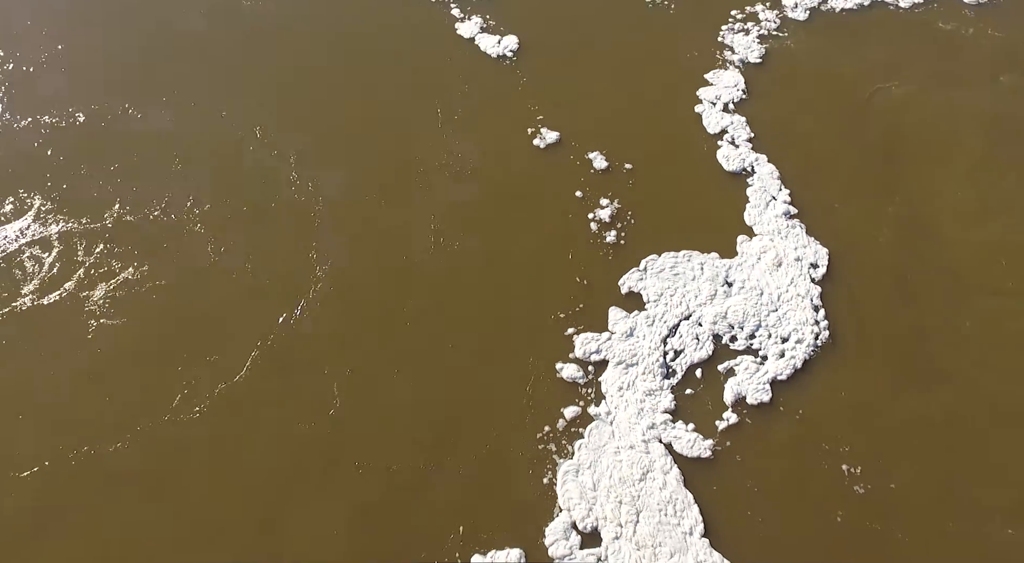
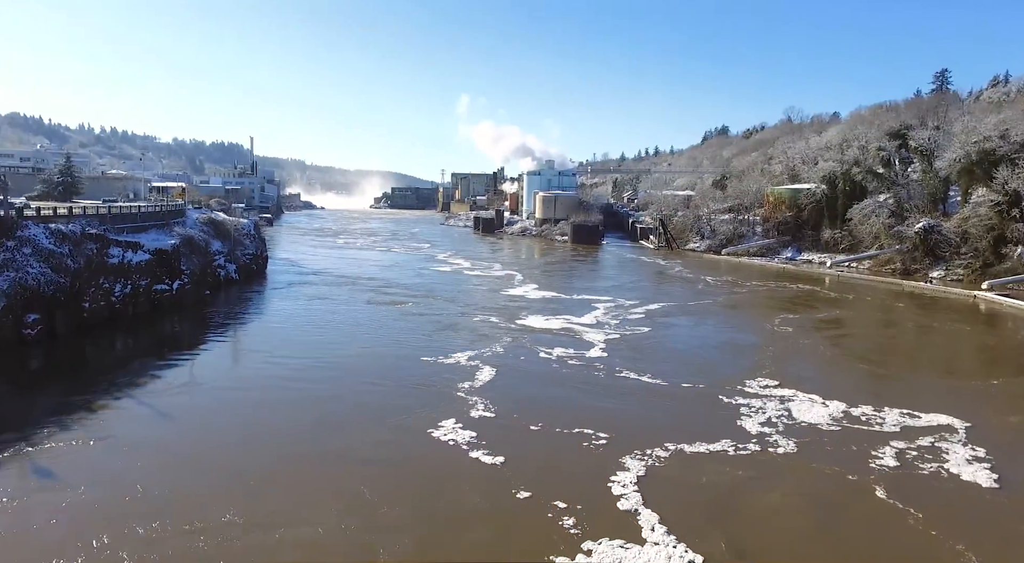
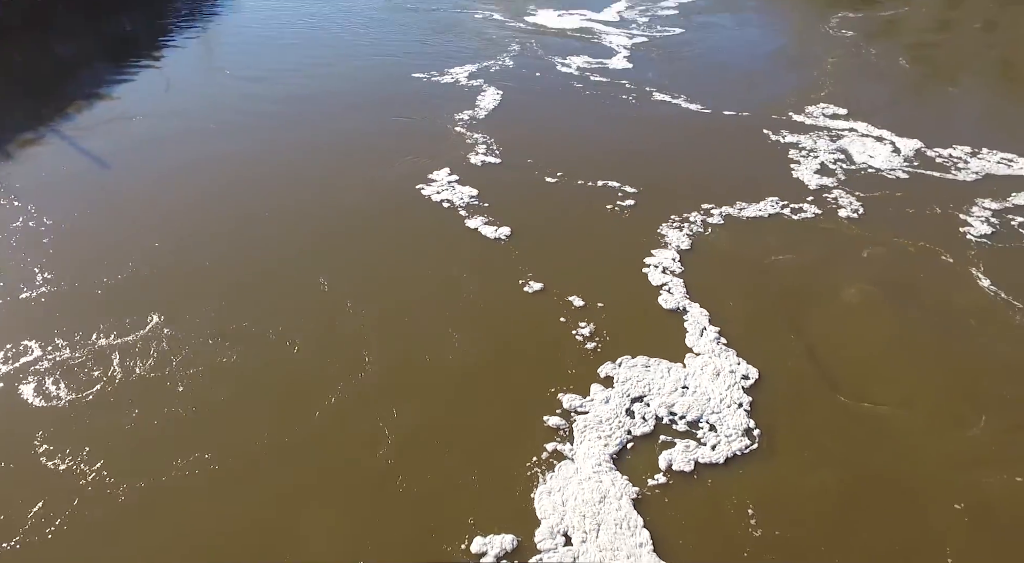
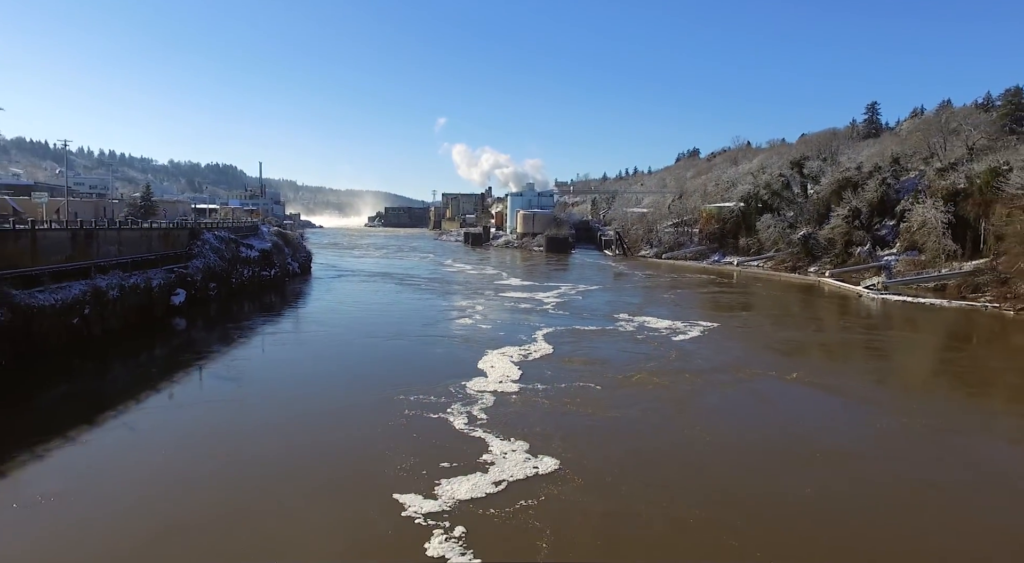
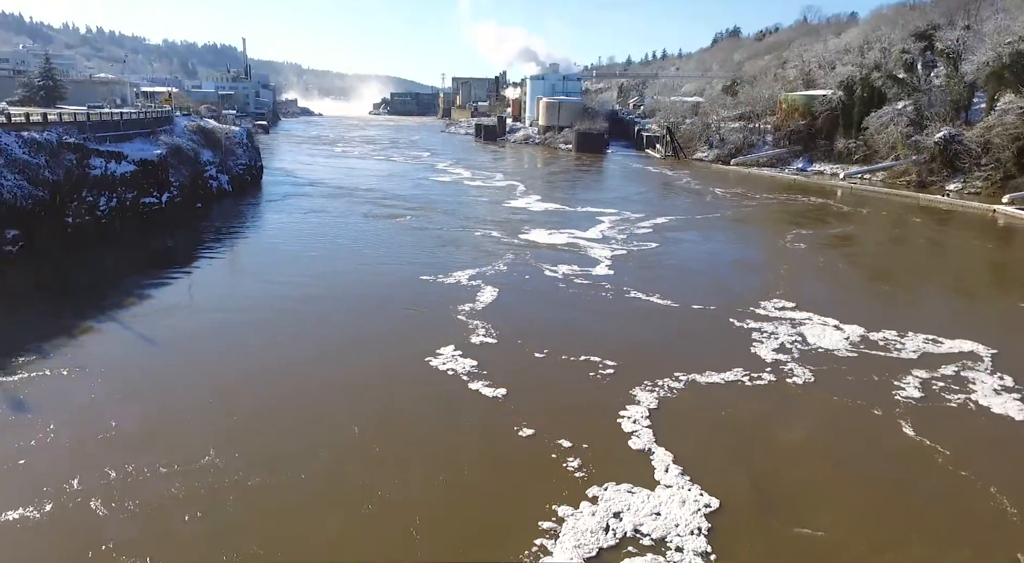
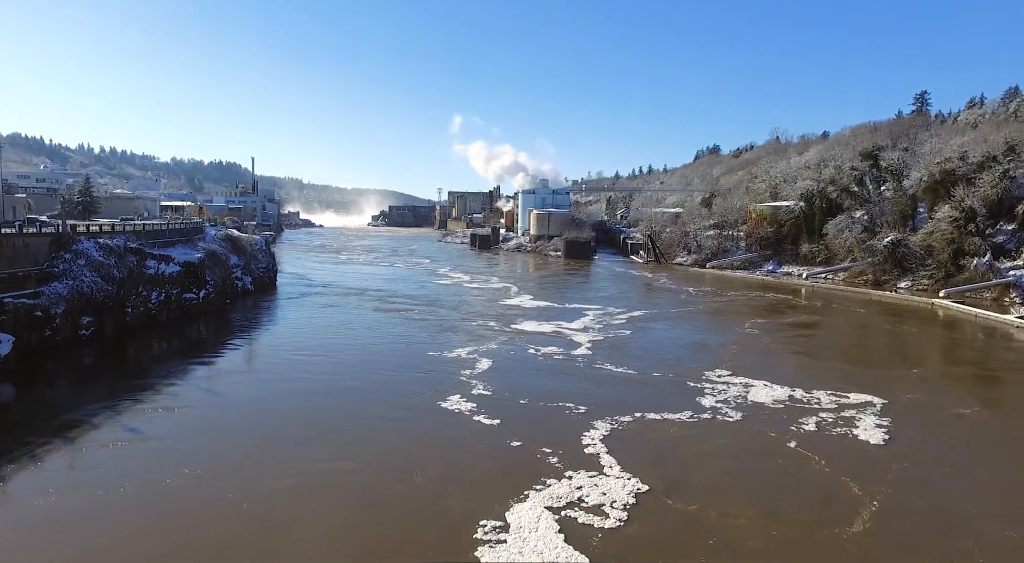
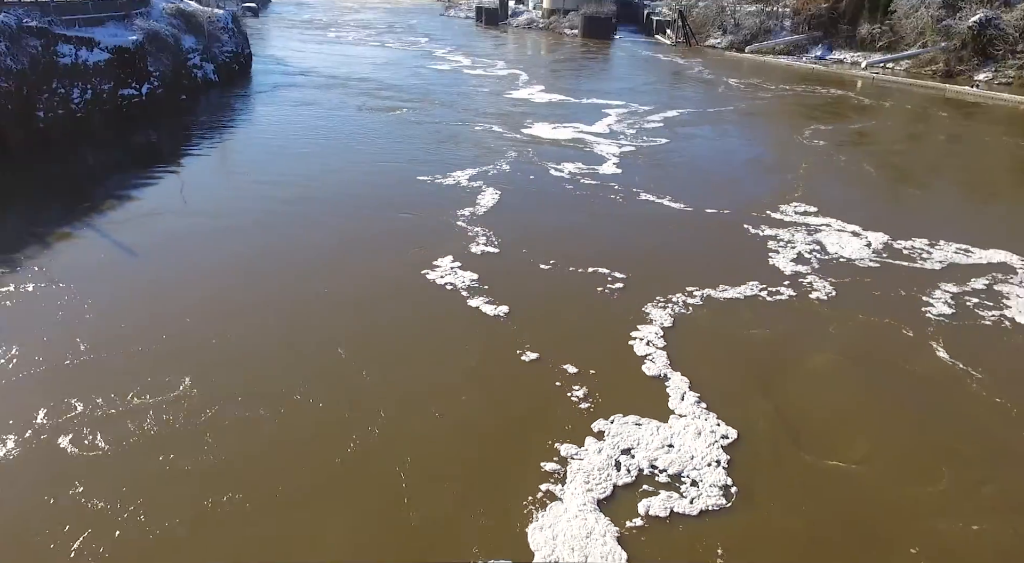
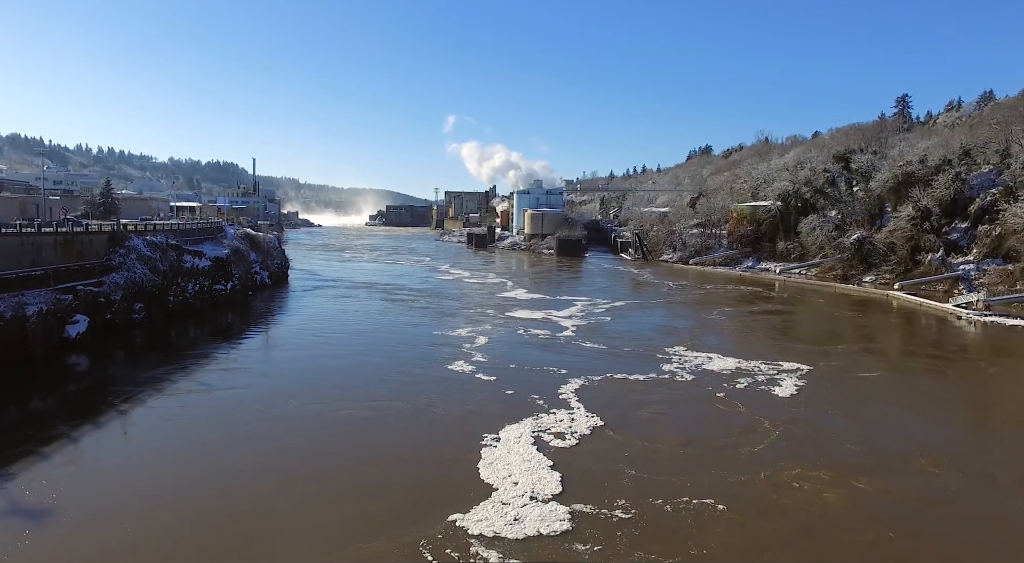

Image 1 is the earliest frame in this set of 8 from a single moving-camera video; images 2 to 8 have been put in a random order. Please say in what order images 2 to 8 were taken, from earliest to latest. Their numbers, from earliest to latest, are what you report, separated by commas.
3, 7, 5, 2, 6, 8, 4
